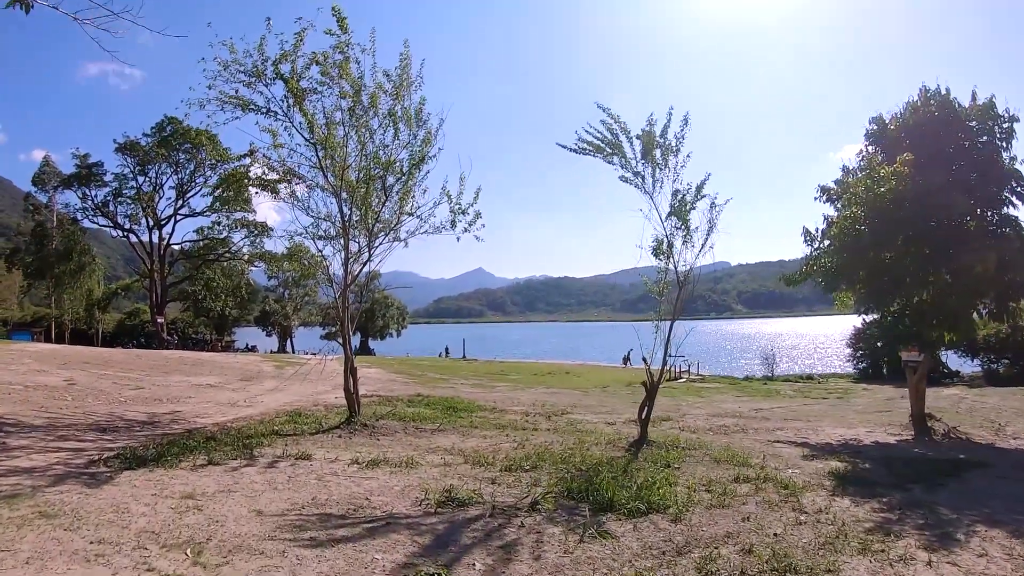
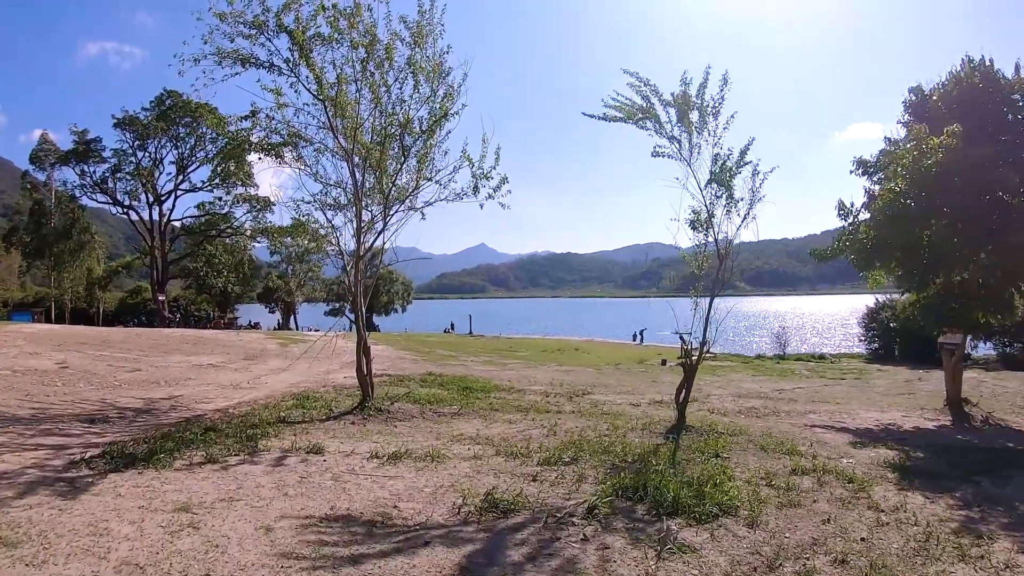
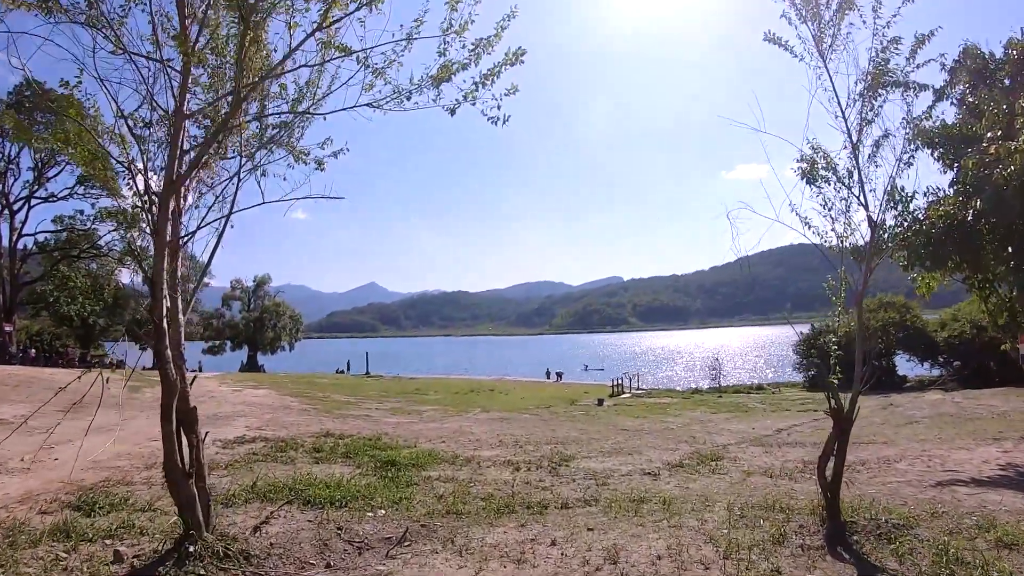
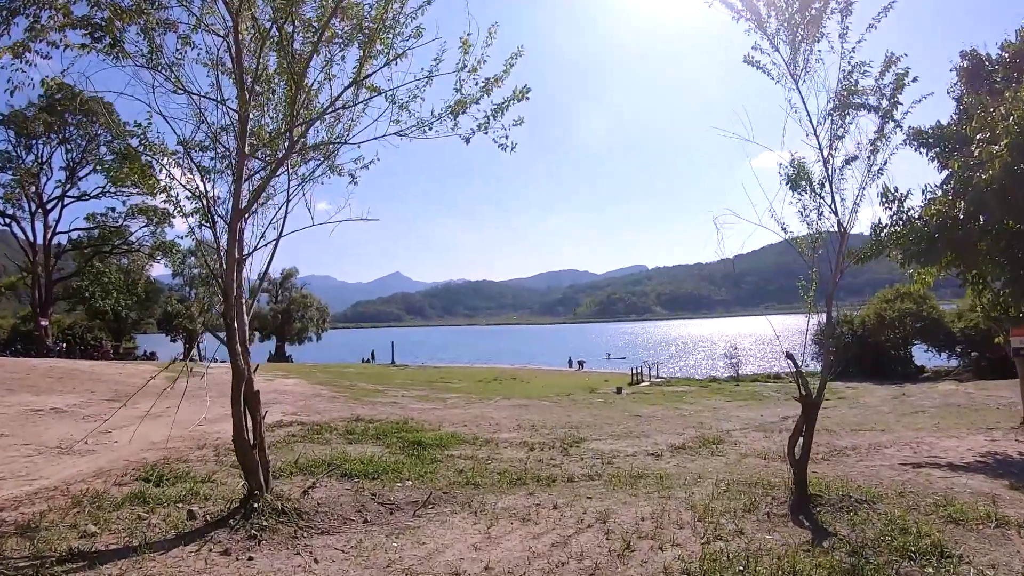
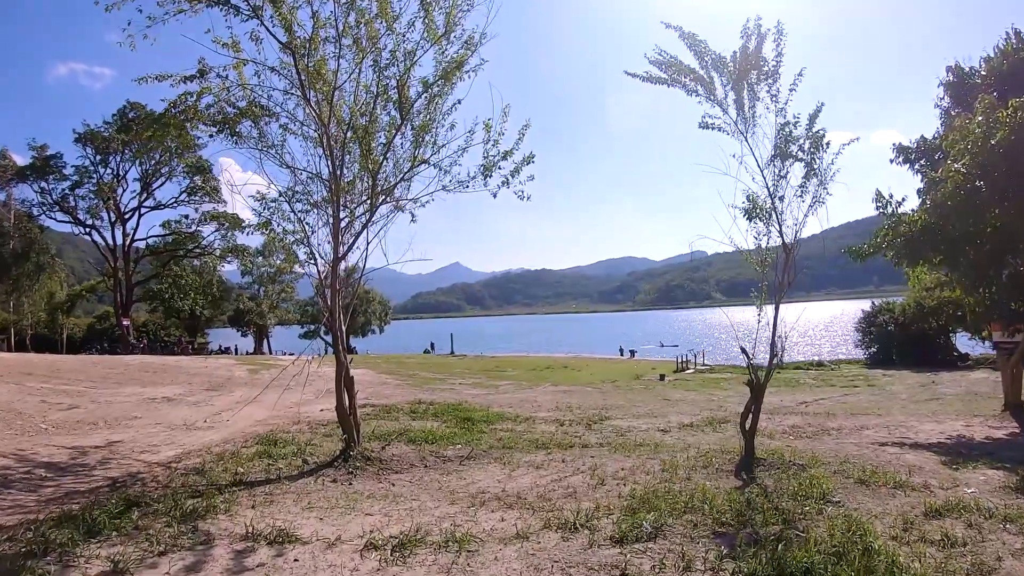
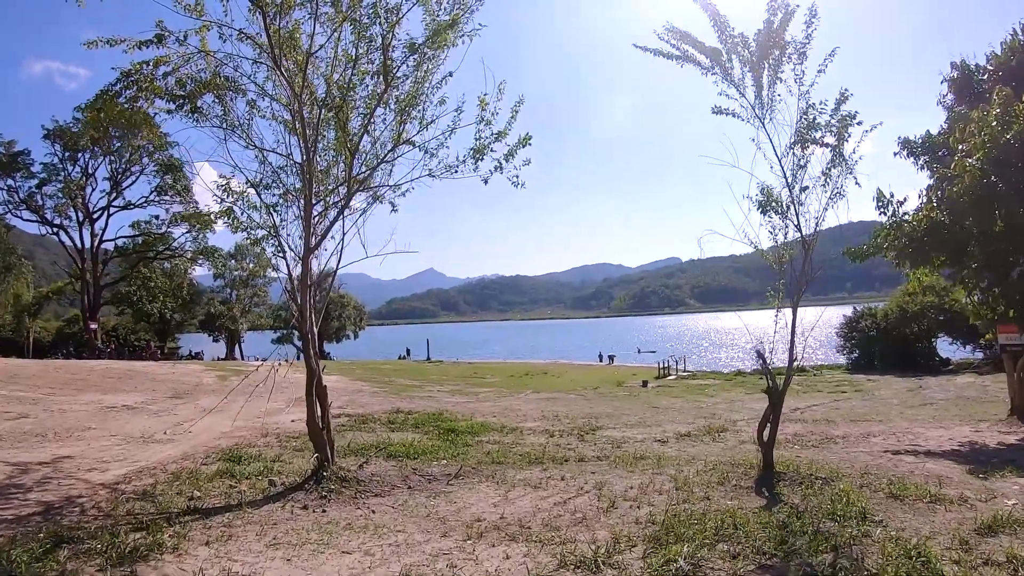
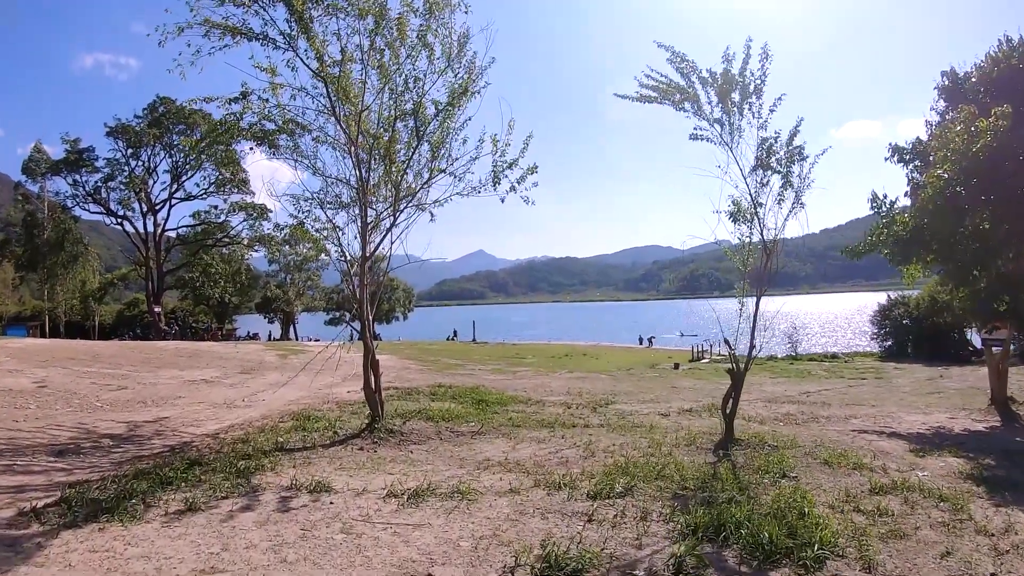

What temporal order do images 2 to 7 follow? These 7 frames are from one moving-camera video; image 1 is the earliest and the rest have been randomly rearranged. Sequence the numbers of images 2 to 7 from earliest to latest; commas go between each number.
2, 7, 5, 6, 4, 3
